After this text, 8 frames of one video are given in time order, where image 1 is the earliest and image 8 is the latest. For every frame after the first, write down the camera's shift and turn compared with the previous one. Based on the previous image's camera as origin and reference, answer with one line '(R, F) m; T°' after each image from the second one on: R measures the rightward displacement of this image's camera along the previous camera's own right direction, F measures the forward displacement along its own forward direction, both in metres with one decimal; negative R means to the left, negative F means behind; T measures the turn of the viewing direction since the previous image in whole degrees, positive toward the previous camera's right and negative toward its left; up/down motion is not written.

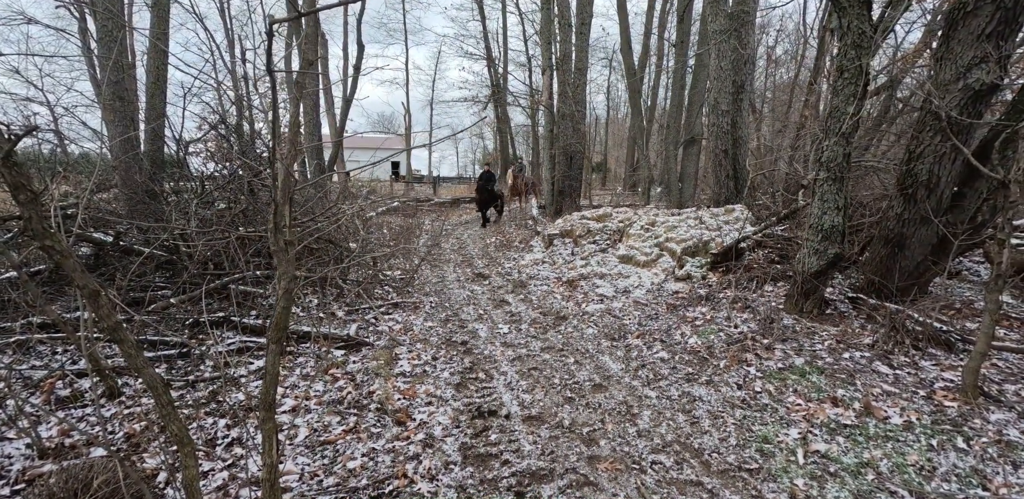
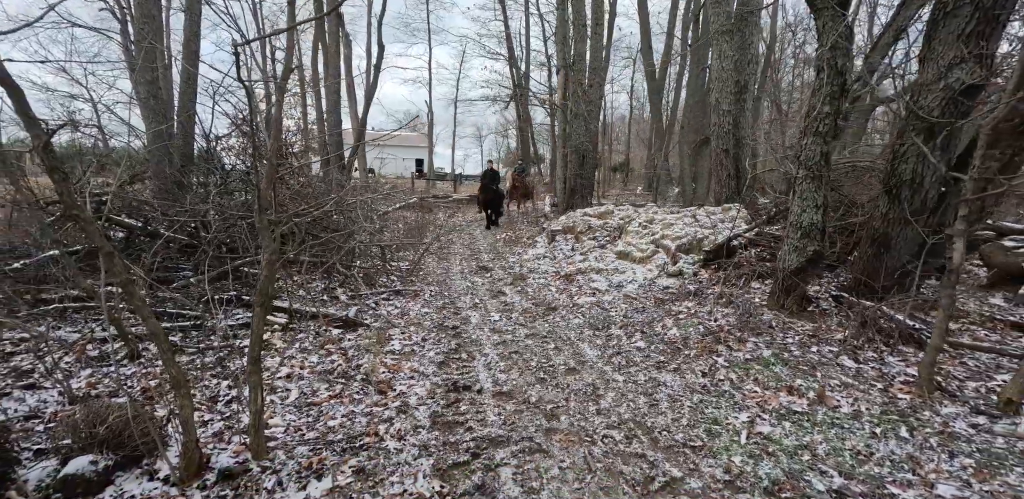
(+0.4, -0.3) m; -3°
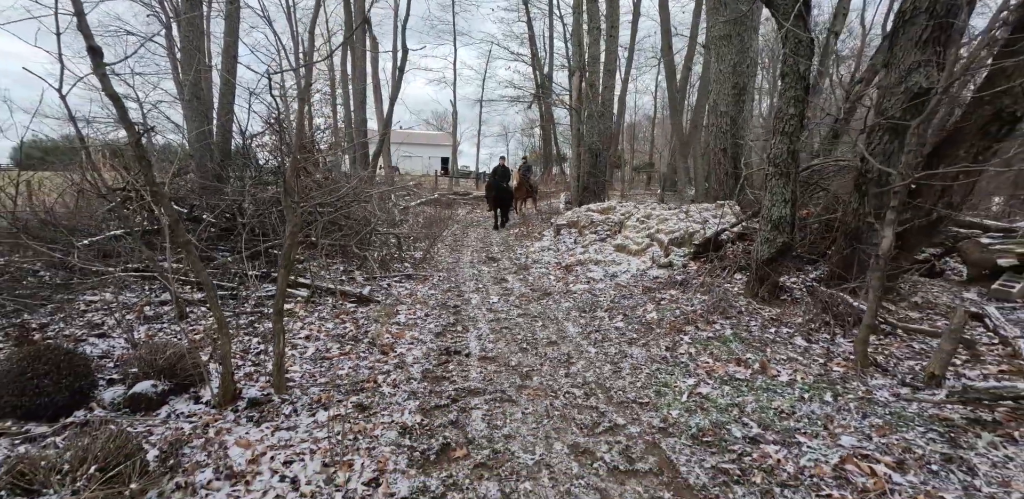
(+0.4, -0.6) m; -3°
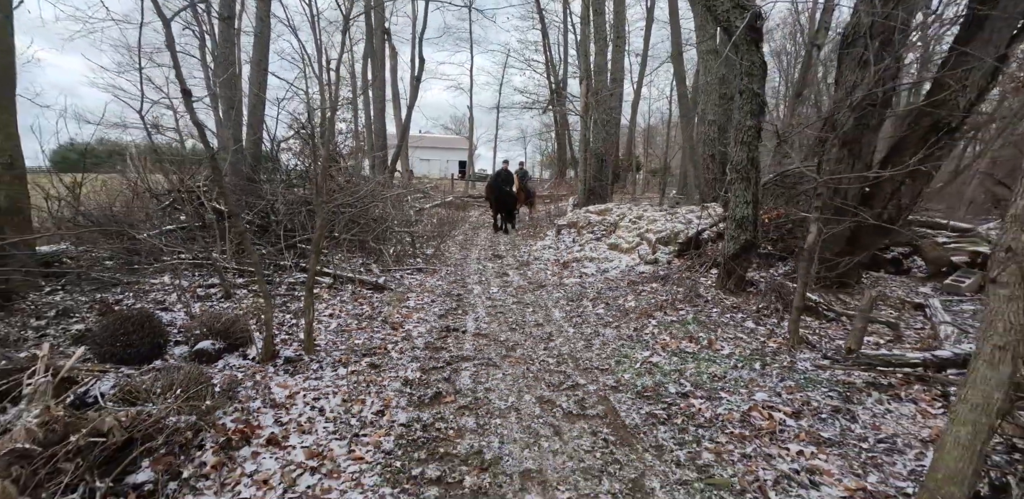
(+0.3, -0.9) m; -2°
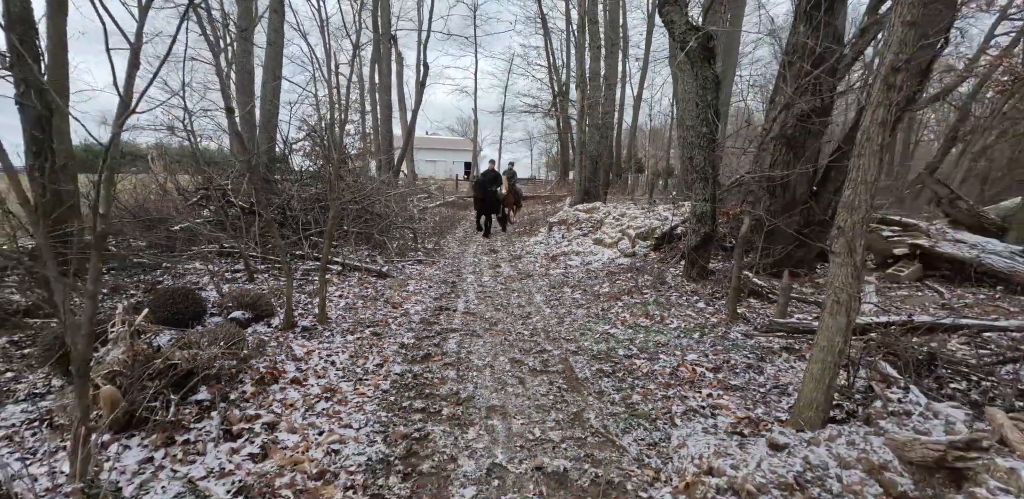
(+0.3, -0.9) m; -1°
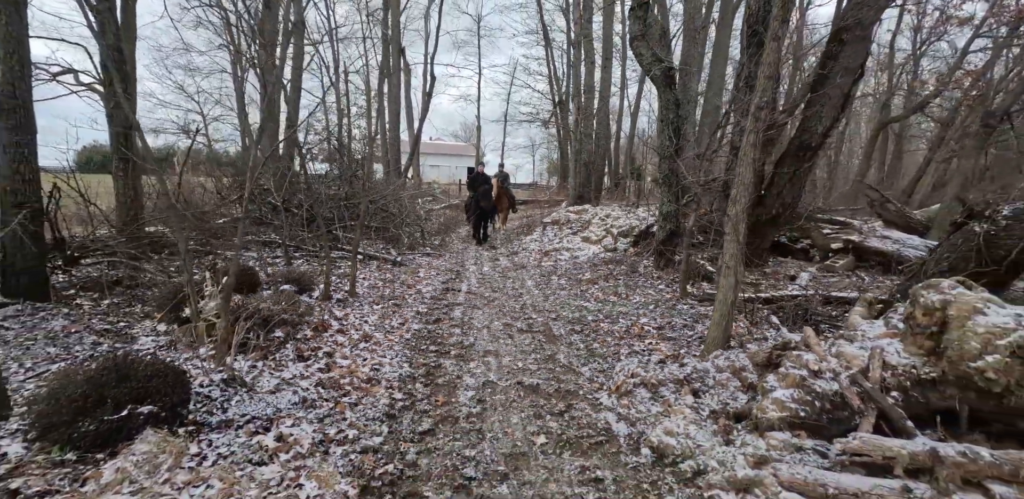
(+0.1, -1.4) m; 0°
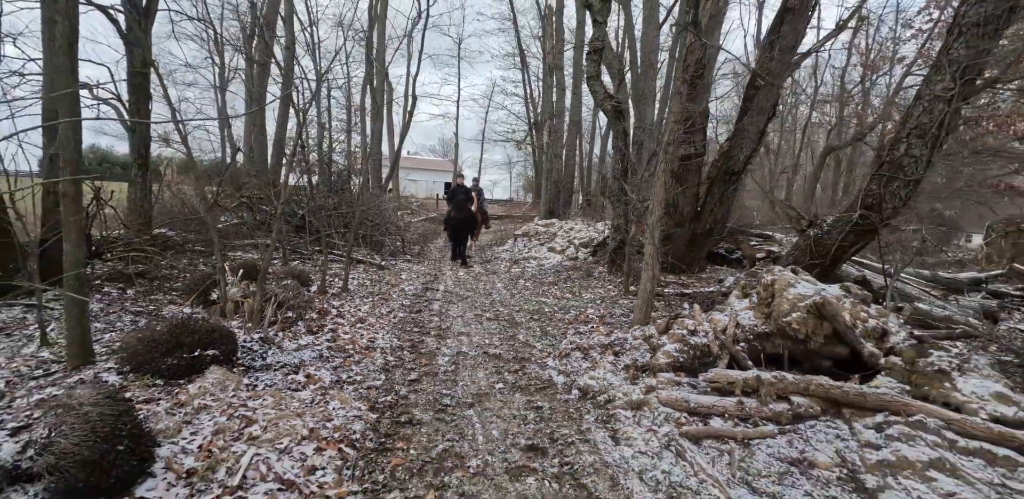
(+0.1, -1.3) m; +3°
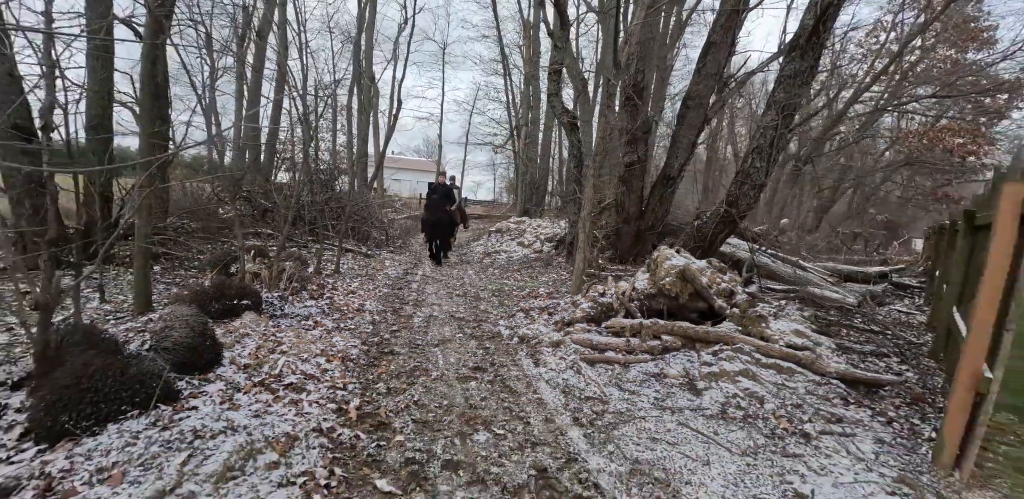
(+0.3, -1.6) m; +2°
